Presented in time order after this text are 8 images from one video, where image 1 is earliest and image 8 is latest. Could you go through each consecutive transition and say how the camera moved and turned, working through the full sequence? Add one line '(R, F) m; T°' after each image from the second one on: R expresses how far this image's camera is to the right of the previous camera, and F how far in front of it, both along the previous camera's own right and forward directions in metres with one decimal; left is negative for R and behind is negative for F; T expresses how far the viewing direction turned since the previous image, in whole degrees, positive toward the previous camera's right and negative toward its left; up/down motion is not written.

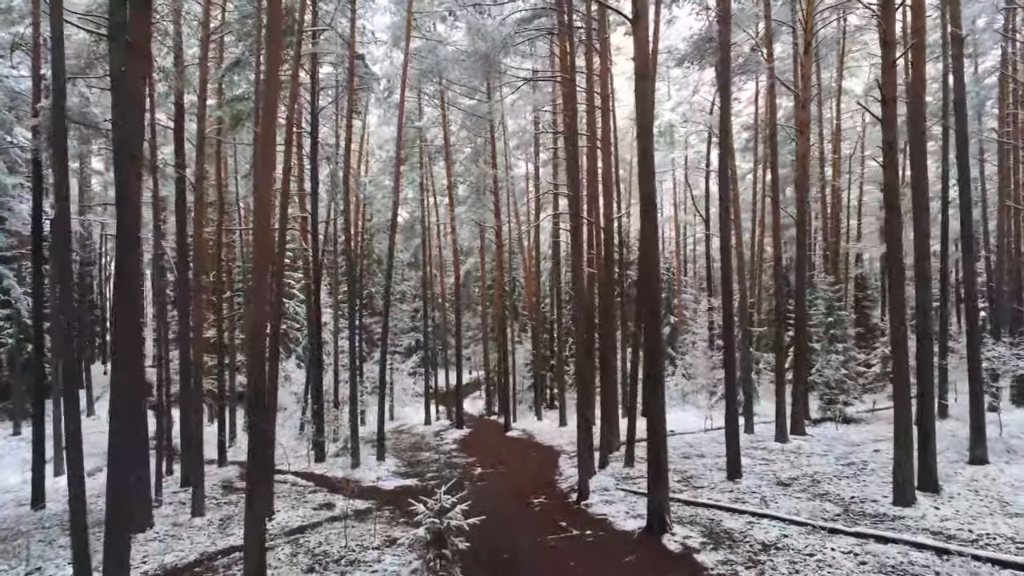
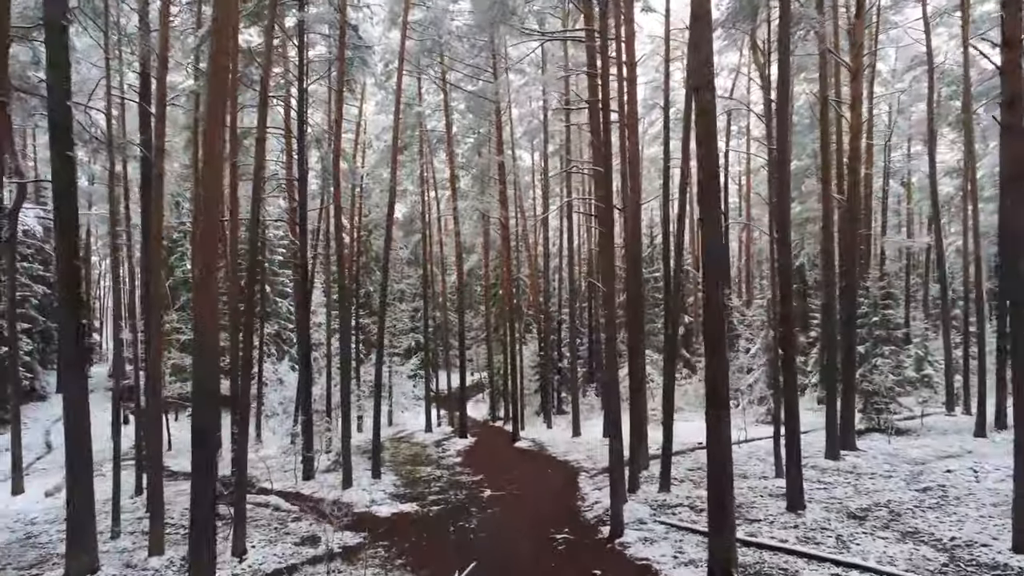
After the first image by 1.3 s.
(-0.3, +1.7) m; 0°
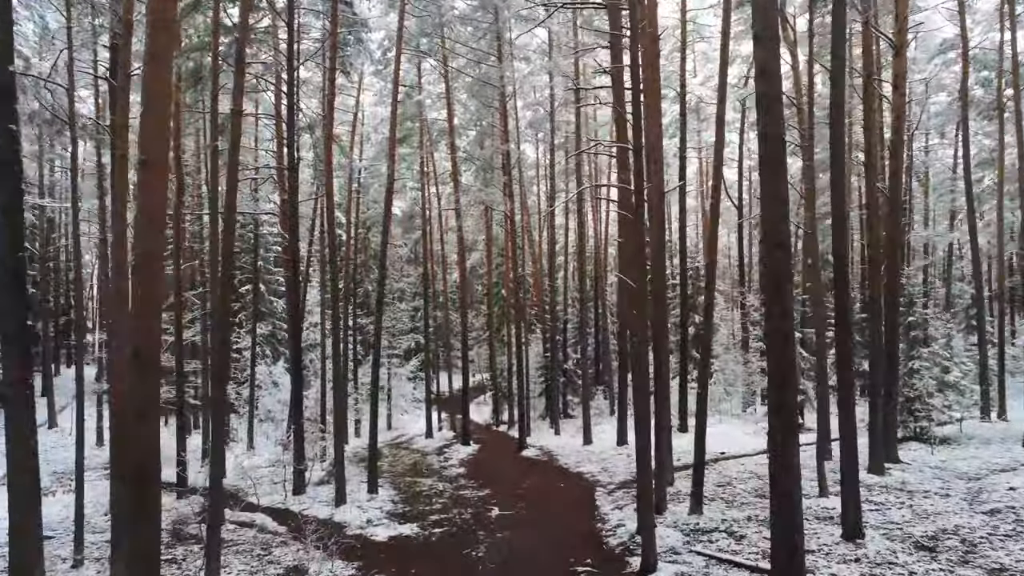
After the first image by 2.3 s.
(-0.2, +1.2) m; 0°
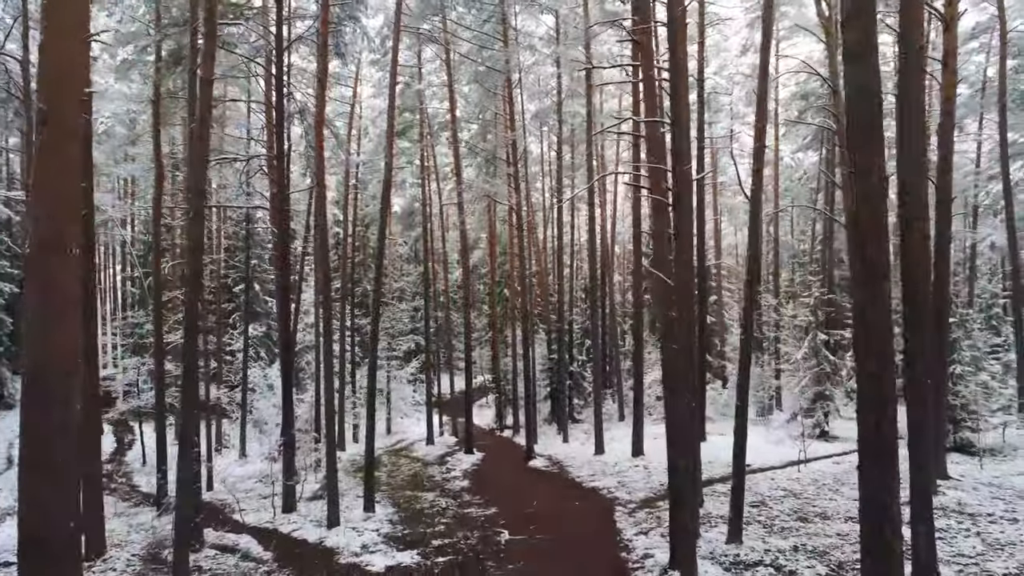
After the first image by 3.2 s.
(-0.2, +1.1) m; 0°
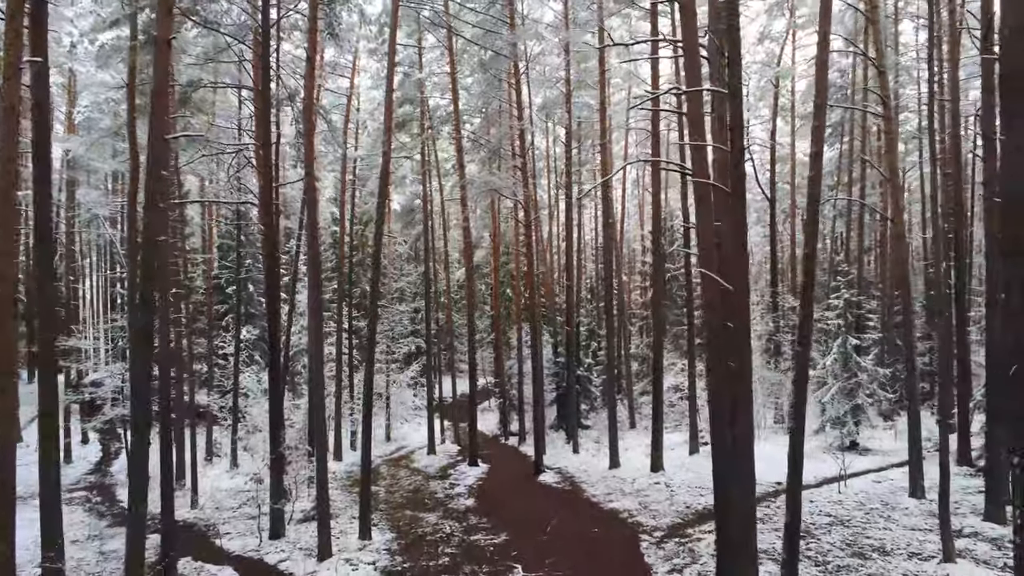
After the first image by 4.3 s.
(-0.2, +1.1) m; 0°
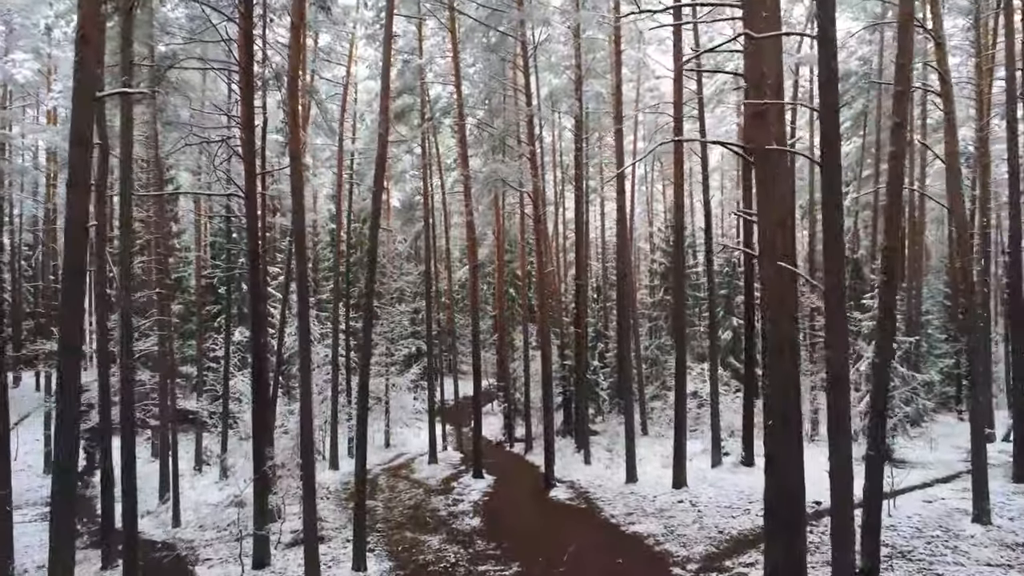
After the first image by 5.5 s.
(-0.2, +1.2) m; 0°
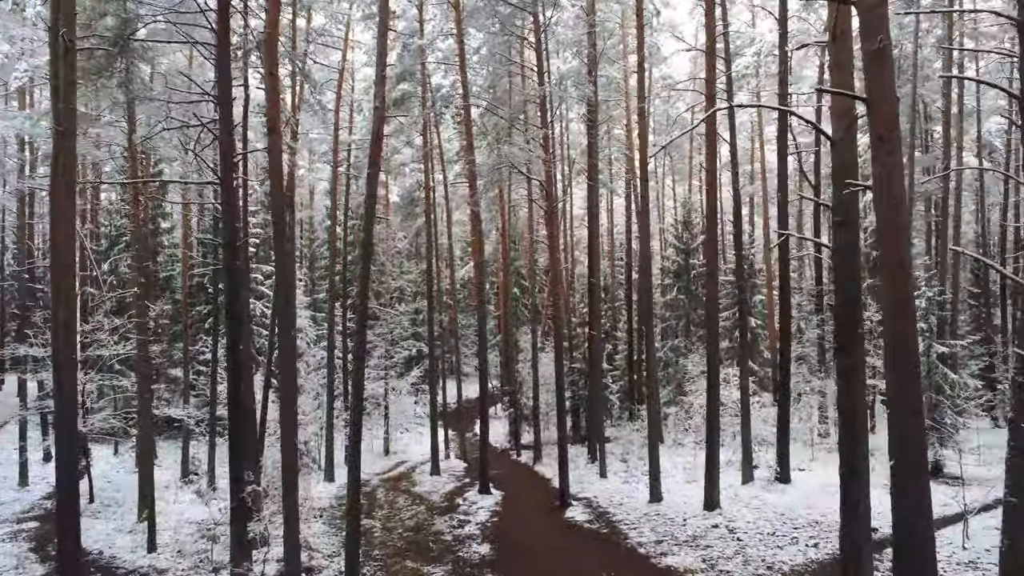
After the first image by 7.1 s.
(-0.2, +1.3) m; 0°
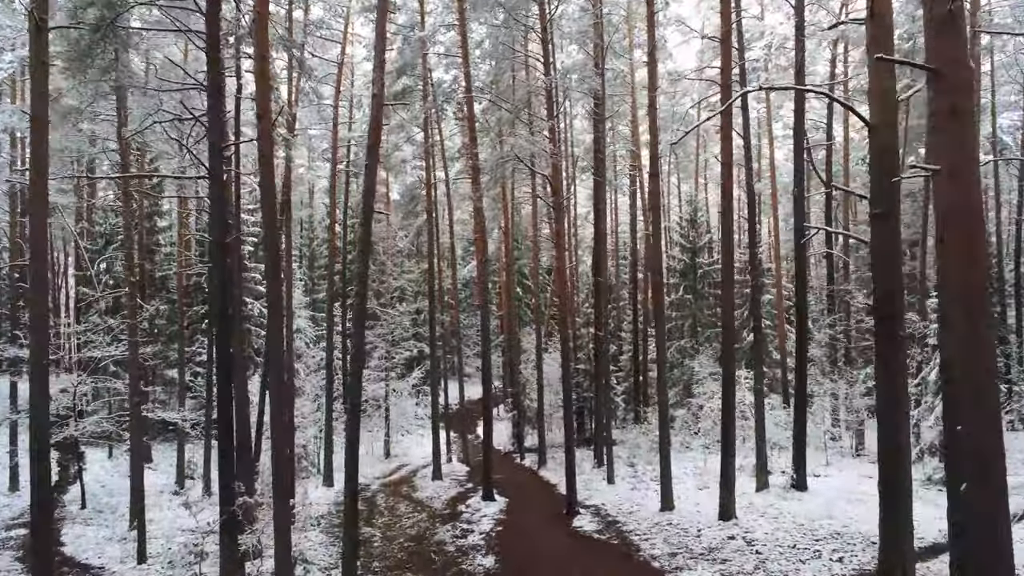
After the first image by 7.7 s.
(-0.1, +0.5) m; 0°
